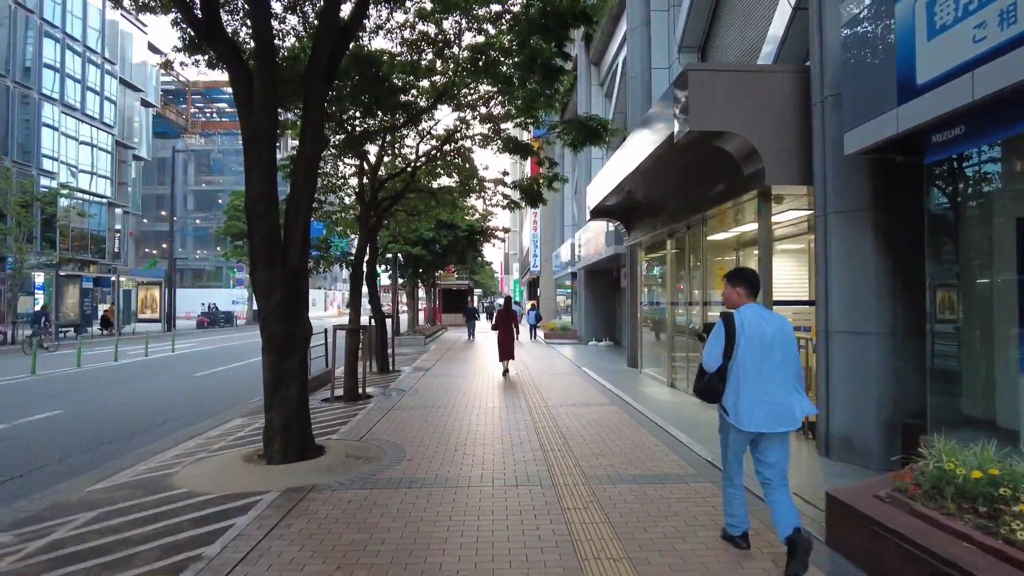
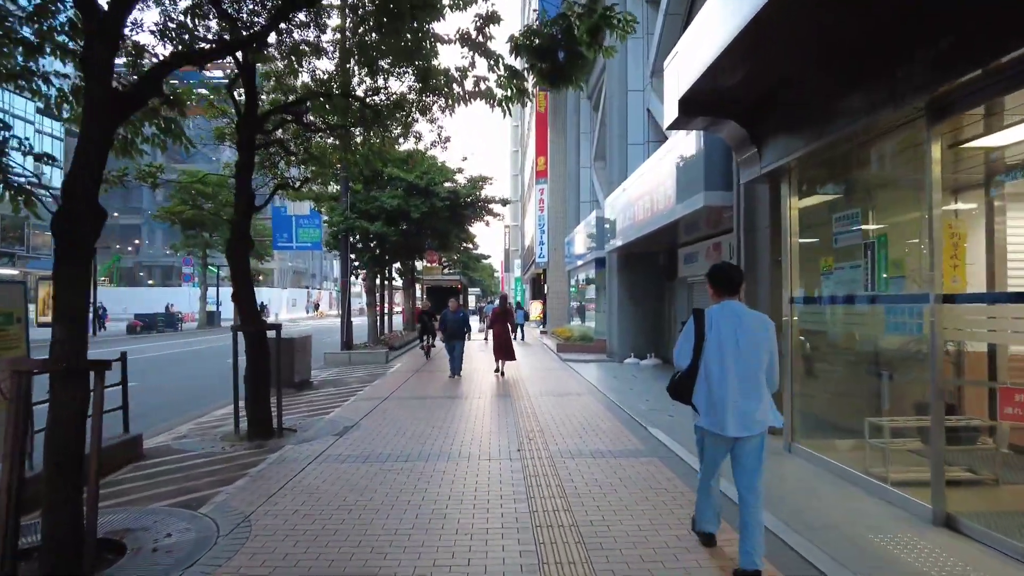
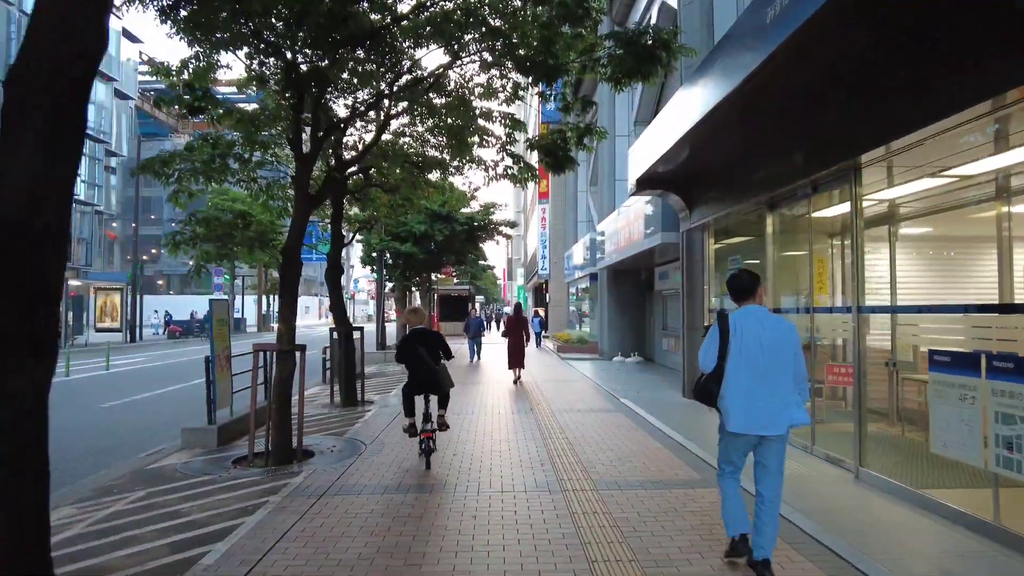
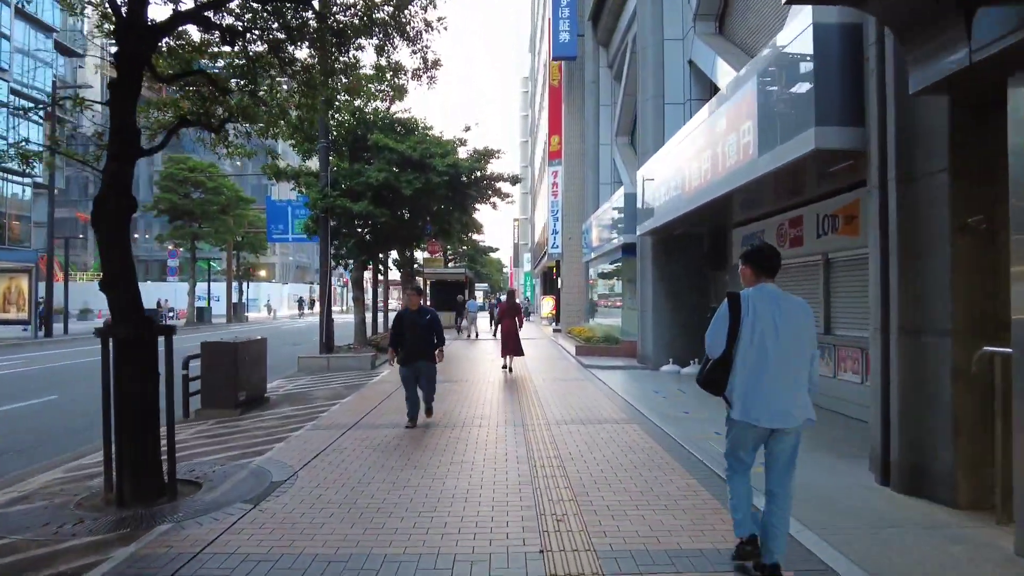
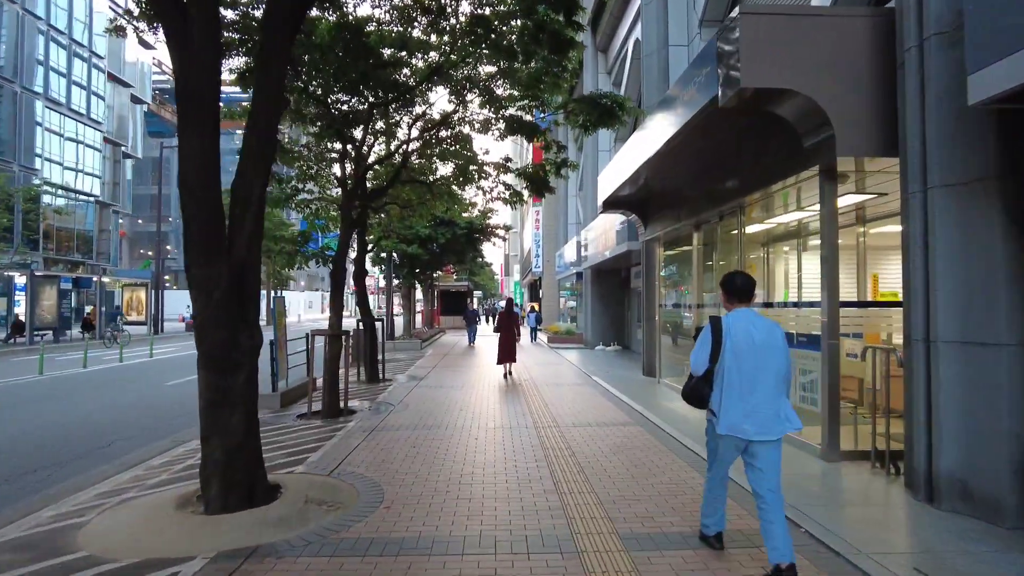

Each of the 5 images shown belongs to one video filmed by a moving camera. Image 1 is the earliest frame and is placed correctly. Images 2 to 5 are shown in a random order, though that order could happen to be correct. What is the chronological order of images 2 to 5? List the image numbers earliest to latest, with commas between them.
5, 3, 2, 4
